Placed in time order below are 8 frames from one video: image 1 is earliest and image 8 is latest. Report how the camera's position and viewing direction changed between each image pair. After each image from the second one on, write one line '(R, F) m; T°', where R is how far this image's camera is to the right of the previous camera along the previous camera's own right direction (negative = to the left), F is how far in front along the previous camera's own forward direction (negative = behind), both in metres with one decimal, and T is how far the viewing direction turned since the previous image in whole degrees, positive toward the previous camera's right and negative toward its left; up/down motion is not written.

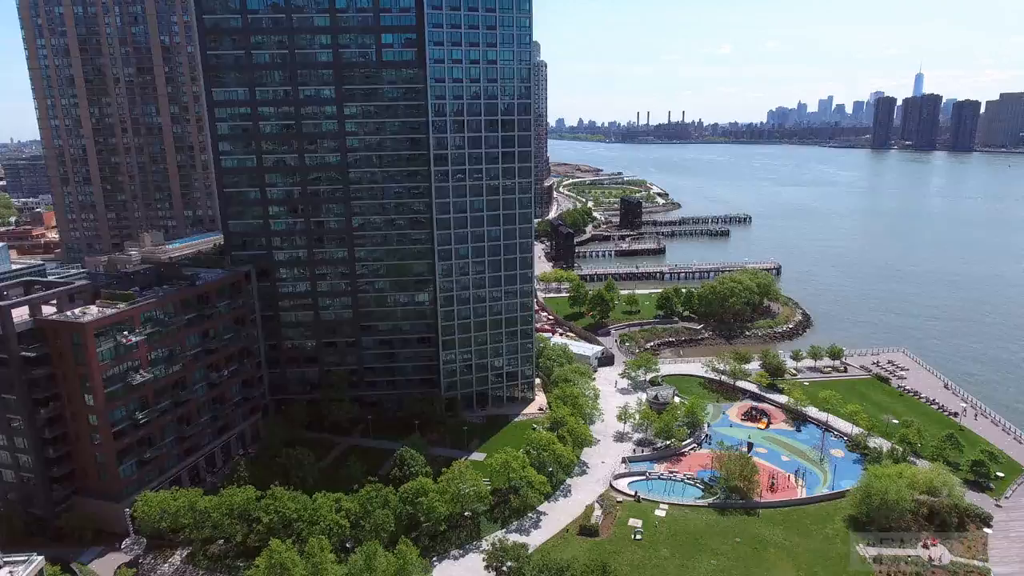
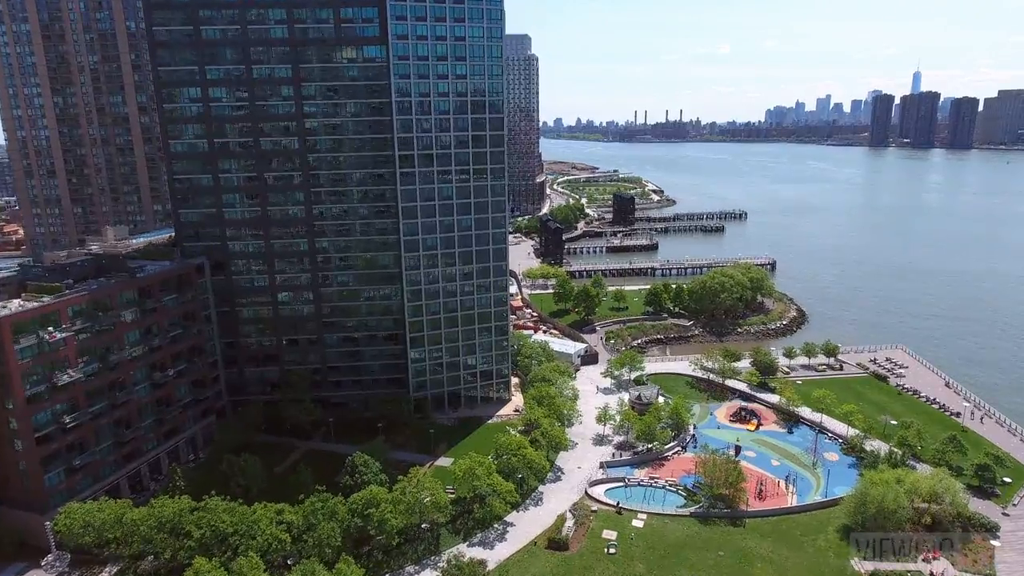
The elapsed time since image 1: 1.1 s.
(+3.3, +5.3) m; 0°
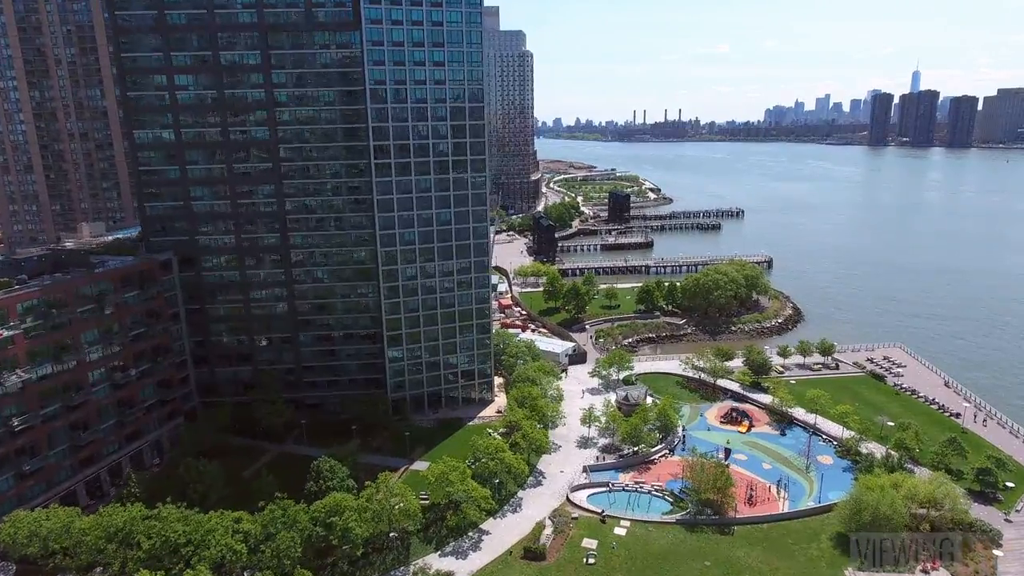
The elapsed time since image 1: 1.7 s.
(+2.2, +3.1) m; 0°
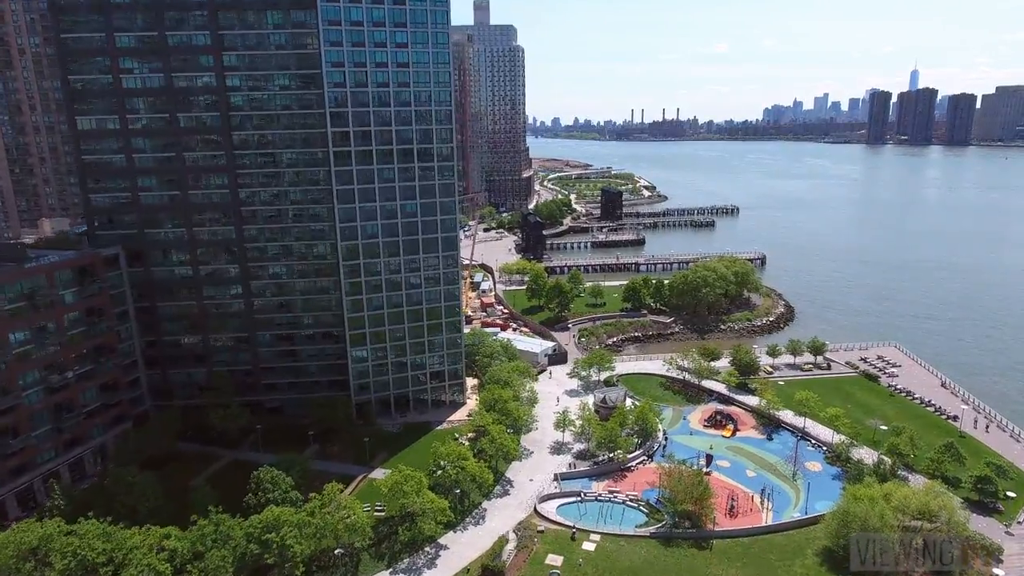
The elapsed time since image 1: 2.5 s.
(+3.2, +4.4) m; 0°
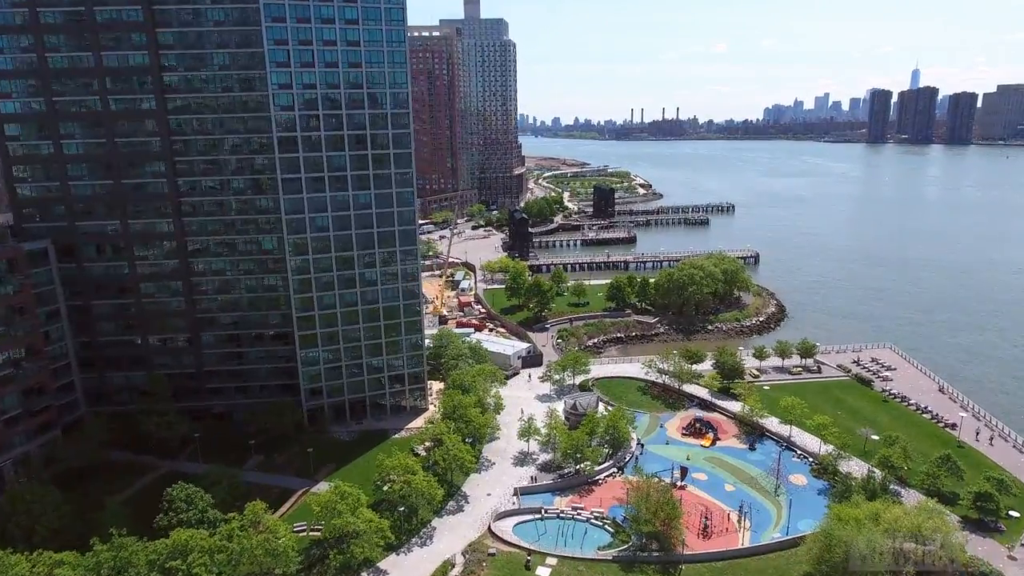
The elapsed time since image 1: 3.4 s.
(+4.0, +5.2) m; 0°
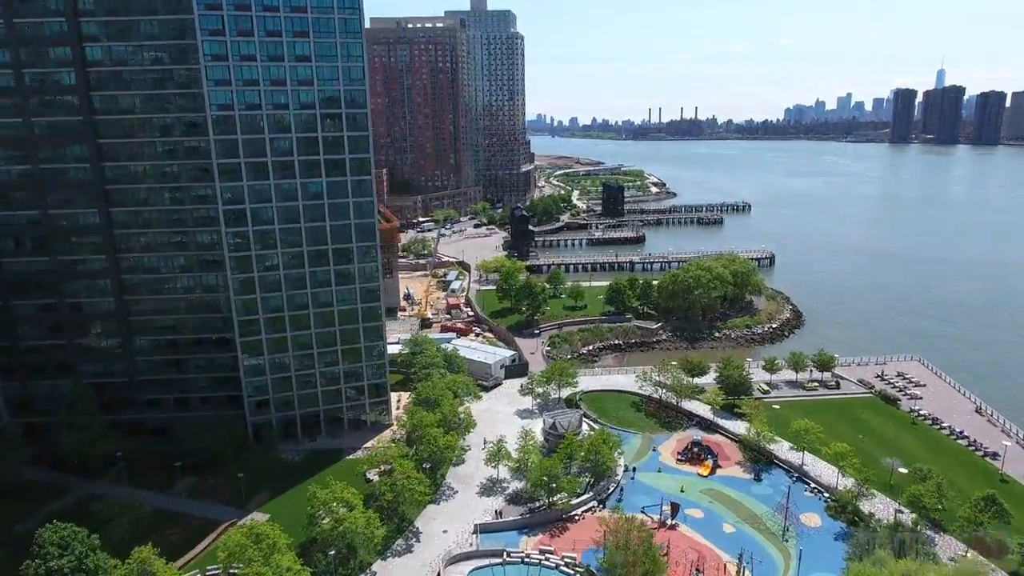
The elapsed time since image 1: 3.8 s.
(+4.1, +8.3) m; -1°
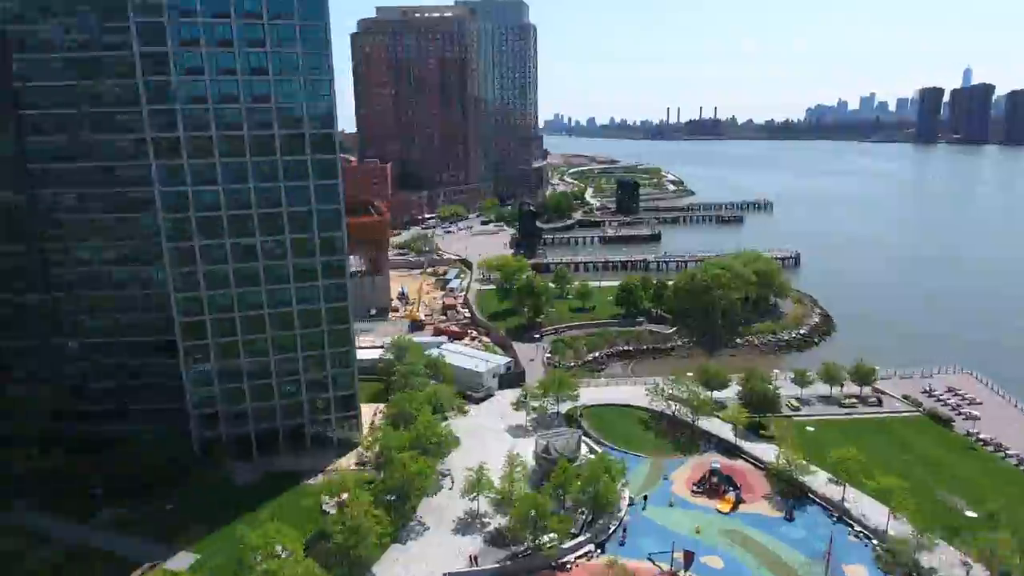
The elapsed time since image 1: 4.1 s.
(+2.3, +8.7) m; -1°
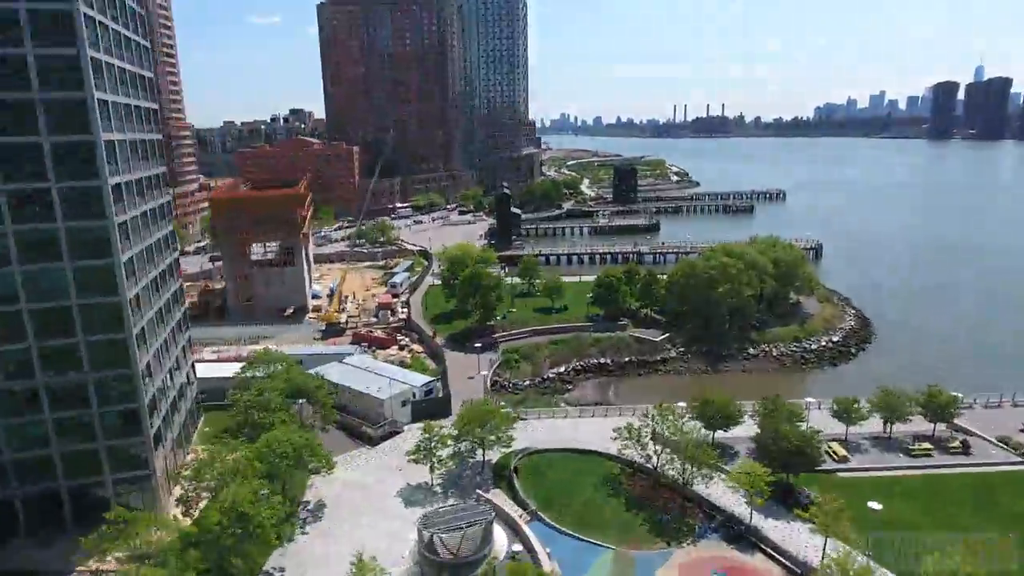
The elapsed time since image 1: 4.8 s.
(+6.7, +20.6) m; -1°
